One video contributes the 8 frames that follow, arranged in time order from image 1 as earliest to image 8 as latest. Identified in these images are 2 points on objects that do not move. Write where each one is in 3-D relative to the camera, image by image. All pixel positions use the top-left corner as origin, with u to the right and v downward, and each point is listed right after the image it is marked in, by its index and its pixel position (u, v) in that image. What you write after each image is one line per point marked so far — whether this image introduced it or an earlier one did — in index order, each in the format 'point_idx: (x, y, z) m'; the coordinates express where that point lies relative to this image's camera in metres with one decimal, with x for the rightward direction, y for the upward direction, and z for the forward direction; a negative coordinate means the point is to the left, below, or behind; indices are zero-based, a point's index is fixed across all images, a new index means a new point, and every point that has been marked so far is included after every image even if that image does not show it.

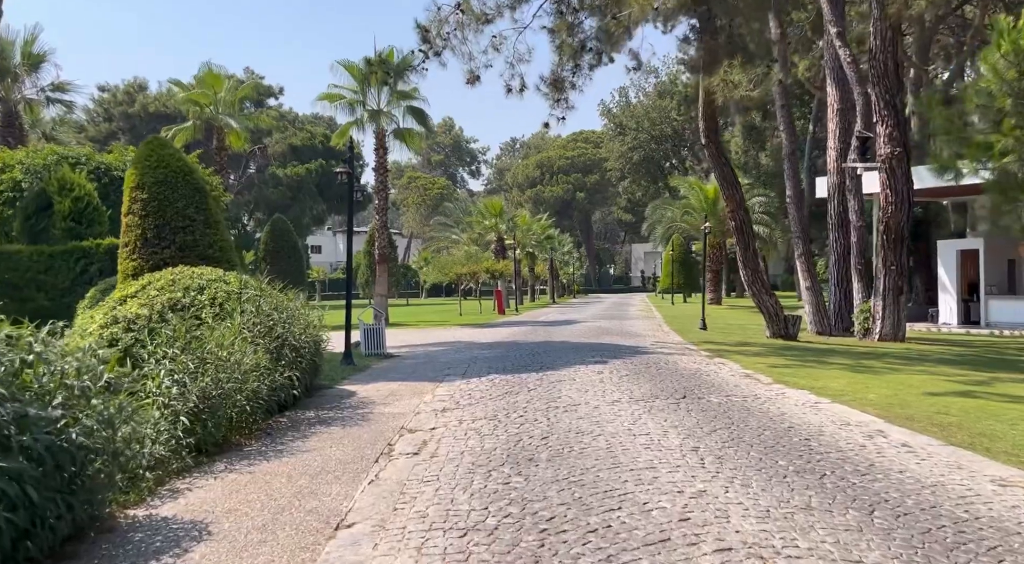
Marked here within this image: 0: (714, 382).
0: (+3.2, -1.6, +14.0) m
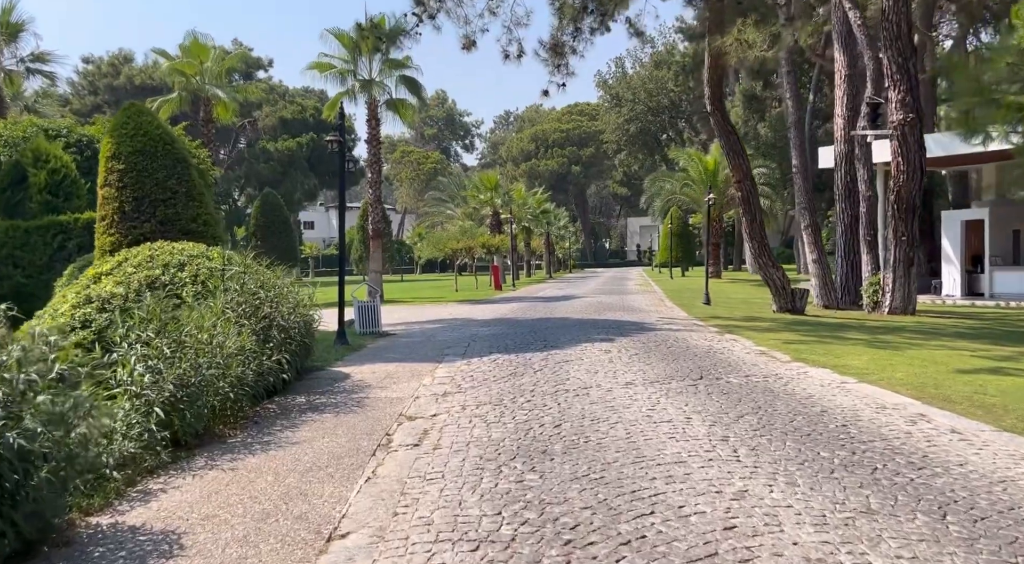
0: (+3.2, -1.2, +13.3) m
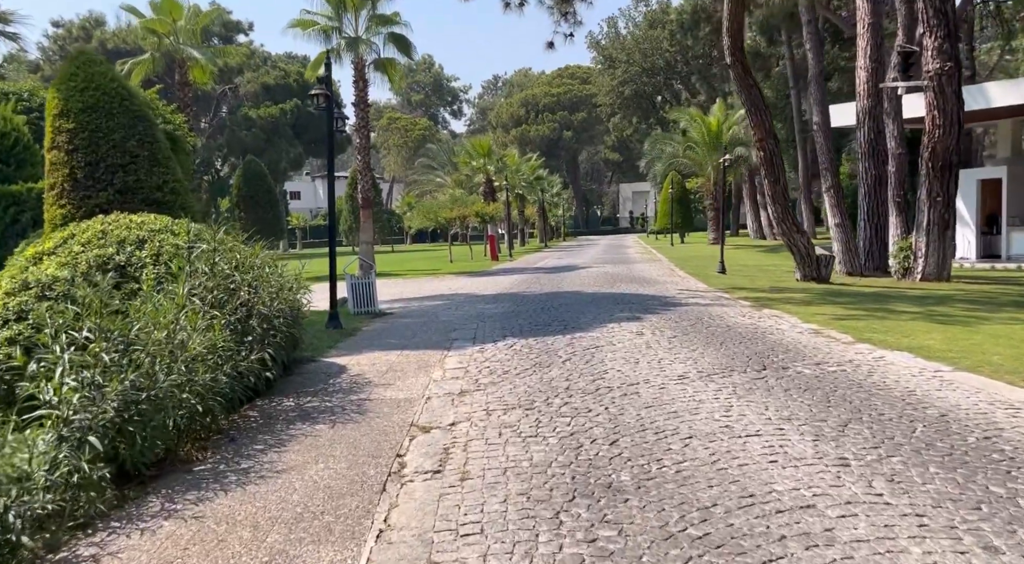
0: (+3.5, -0.8, +11.4) m
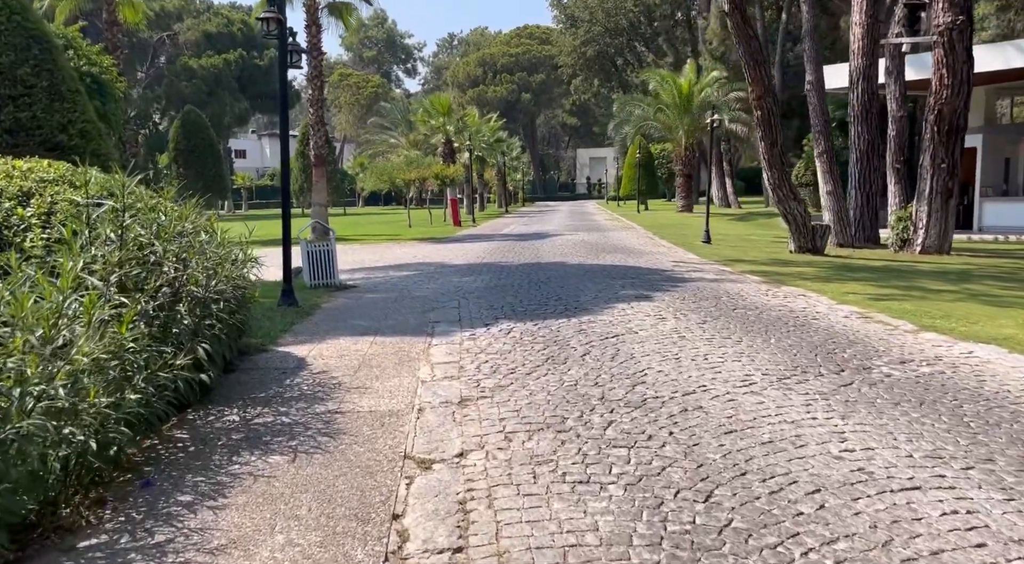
0: (+3.5, -0.5, +9.4) m
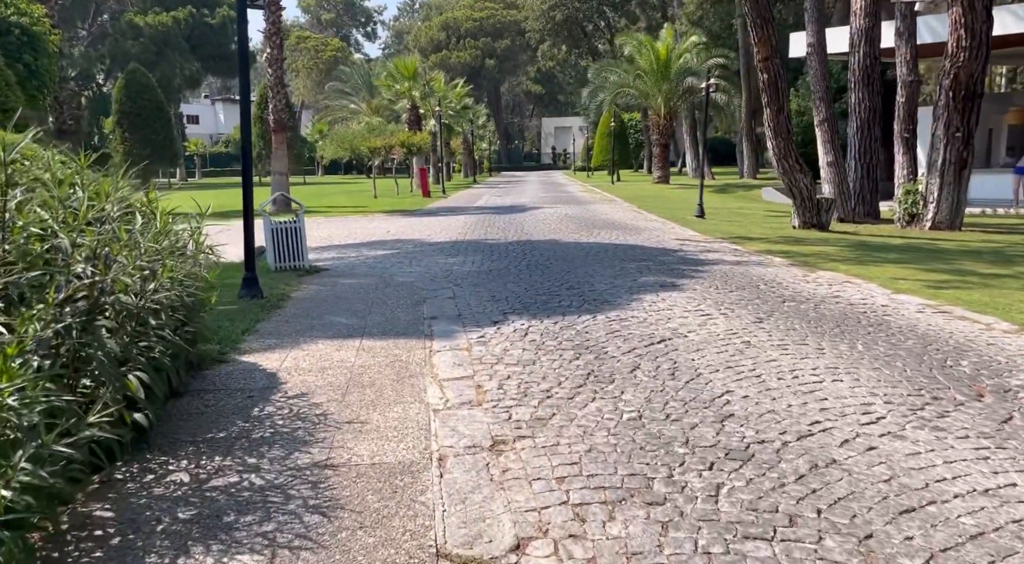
0: (+3.7, -0.5, +7.7) m
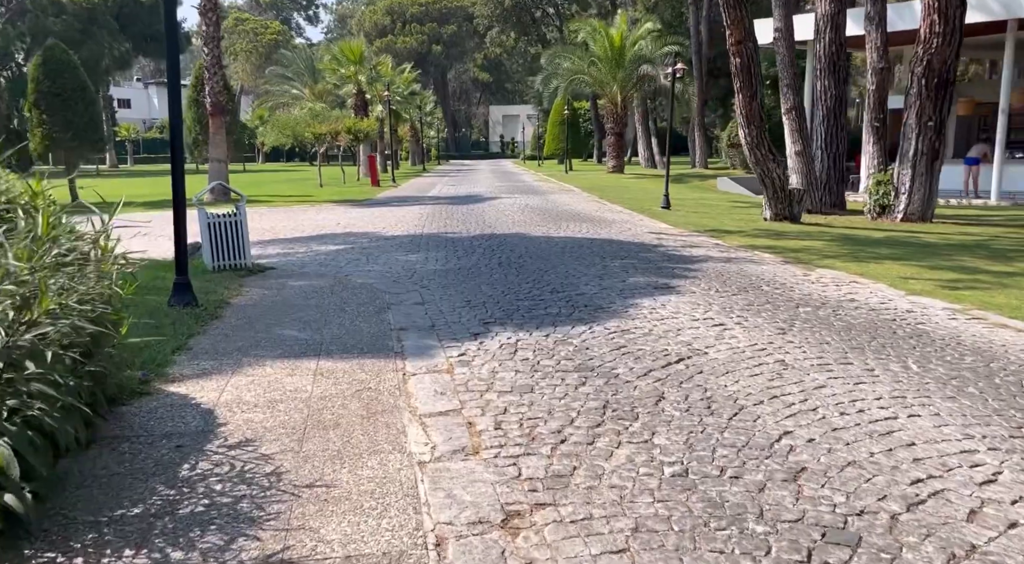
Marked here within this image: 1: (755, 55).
0: (+3.6, -0.5, +6.7) m
1: (+5.1, +4.7, +19.0) m
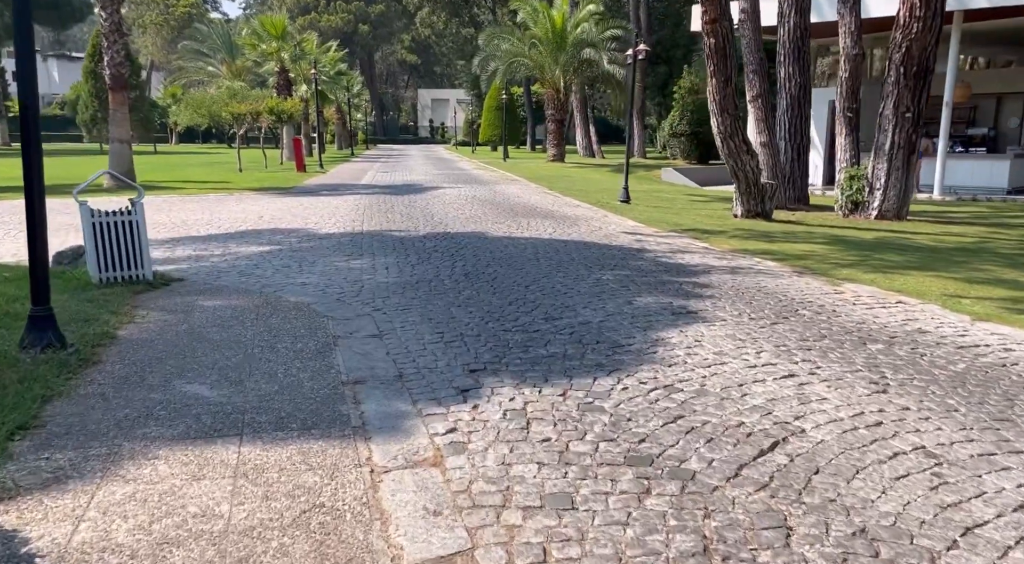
0: (+3.7, -0.8, +4.9) m
1: (+4.2, +4.7, +17.1) m
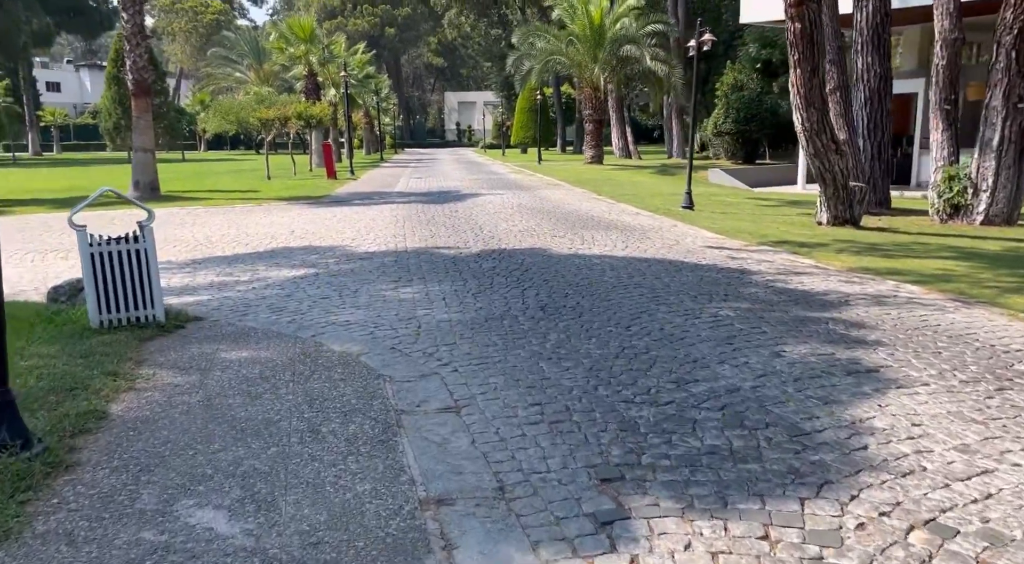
0: (+4.3, -1.1, +2.8) m
1: (+5.2, +4.4, +15.1) m
